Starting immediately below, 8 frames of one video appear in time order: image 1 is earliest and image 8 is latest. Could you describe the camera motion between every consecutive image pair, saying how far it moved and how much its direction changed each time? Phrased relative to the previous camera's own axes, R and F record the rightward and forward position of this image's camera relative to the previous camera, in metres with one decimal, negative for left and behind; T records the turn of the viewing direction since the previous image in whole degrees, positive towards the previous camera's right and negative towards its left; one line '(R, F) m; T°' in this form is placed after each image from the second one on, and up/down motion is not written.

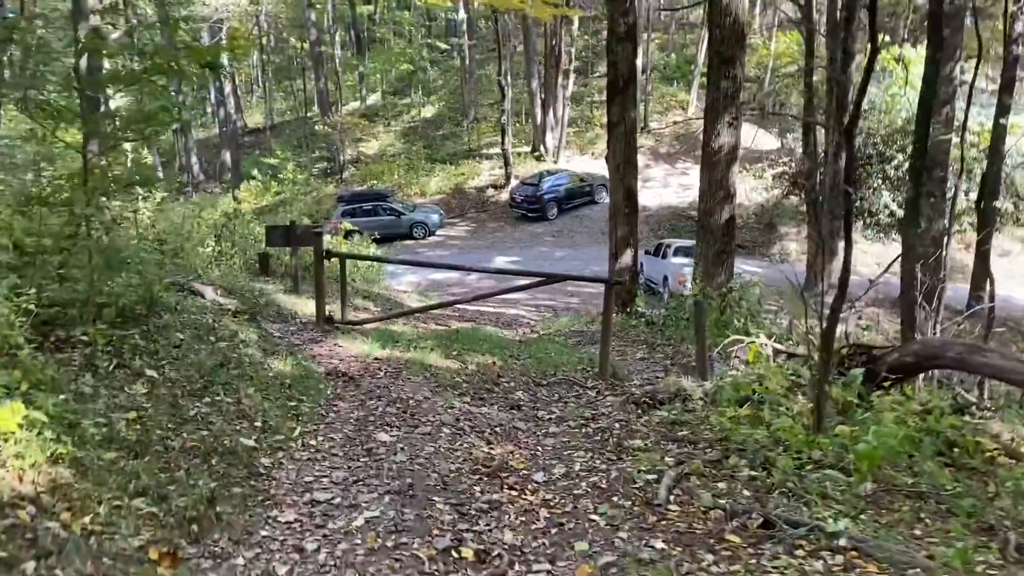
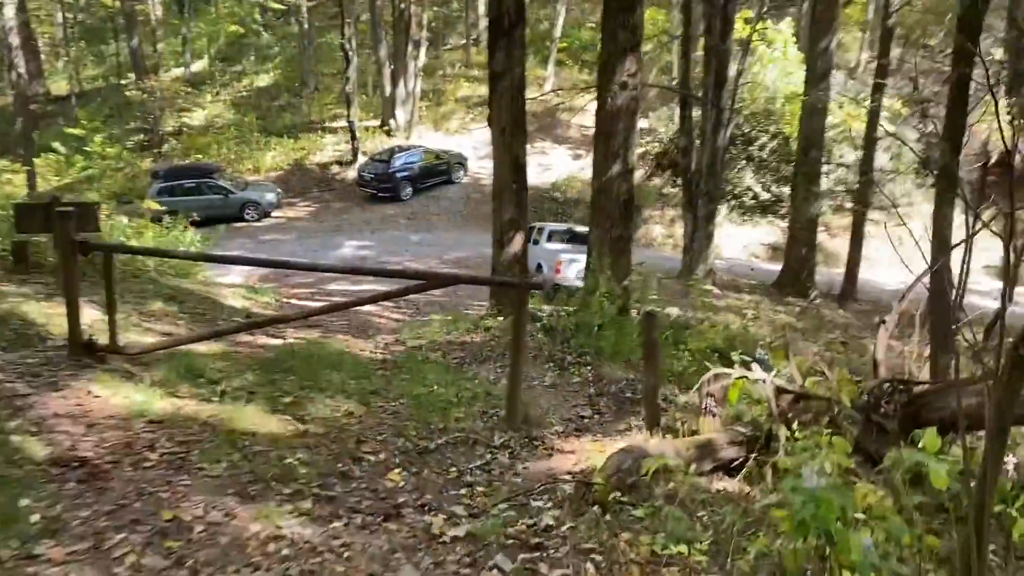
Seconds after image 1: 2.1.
(-0.1, +2.6) m; +10°
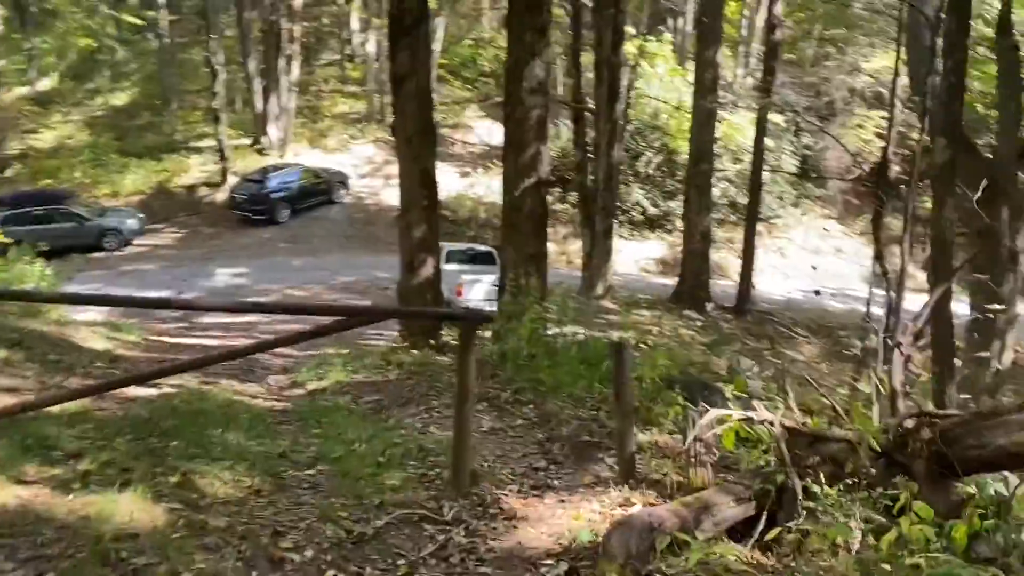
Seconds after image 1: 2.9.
(-0.3, +1.0) m; +8°
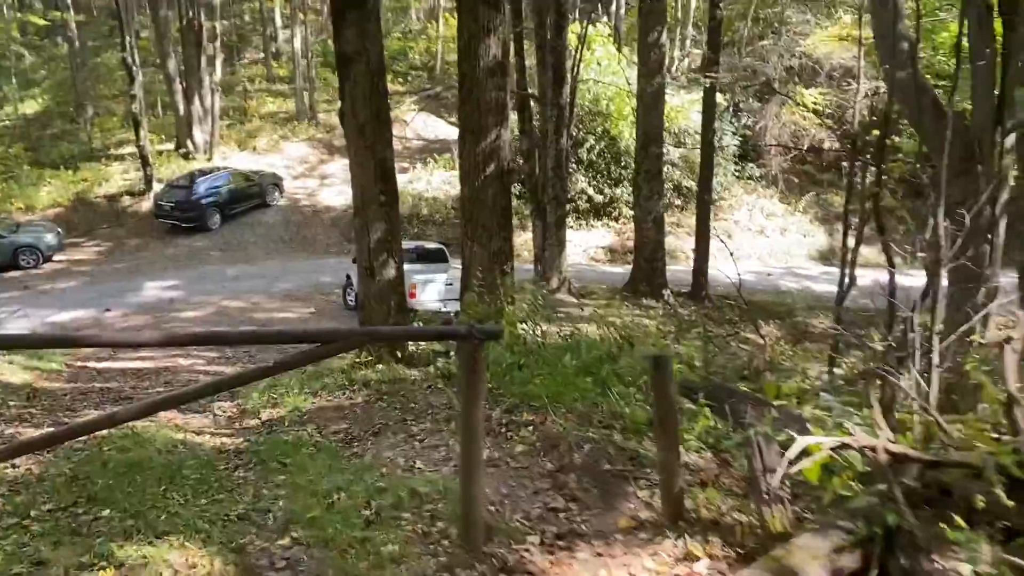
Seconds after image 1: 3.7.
(-0.3, +0.9) m; +4°
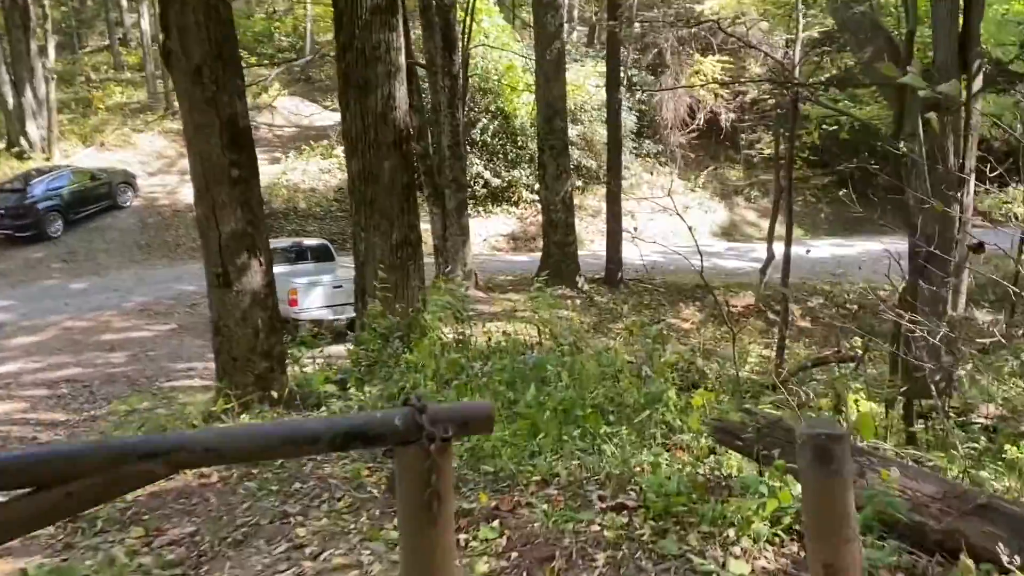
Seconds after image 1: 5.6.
(-0.2, +2.1) m; +7°
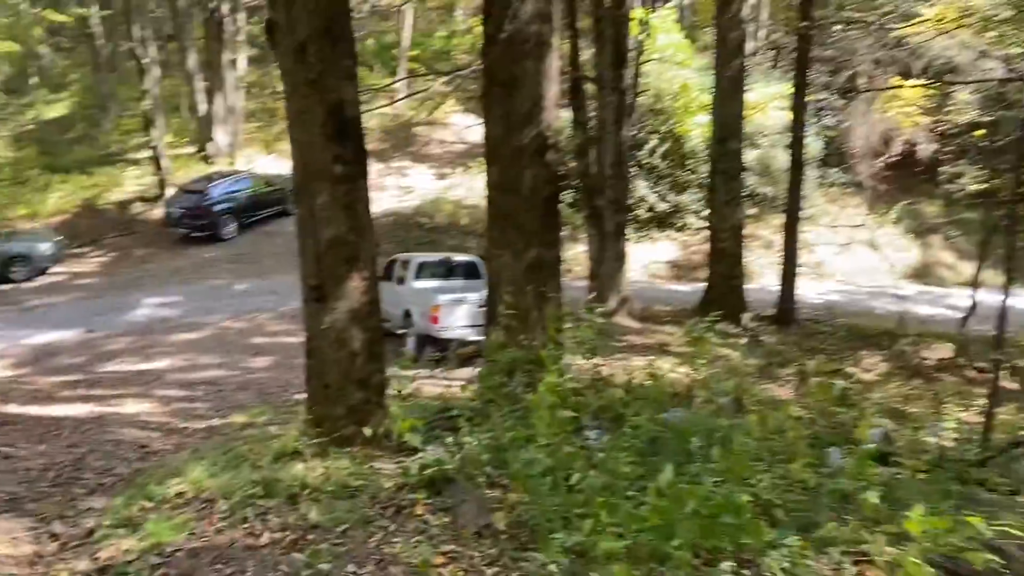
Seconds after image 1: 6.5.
(+0.1, +1.0) m; -11°
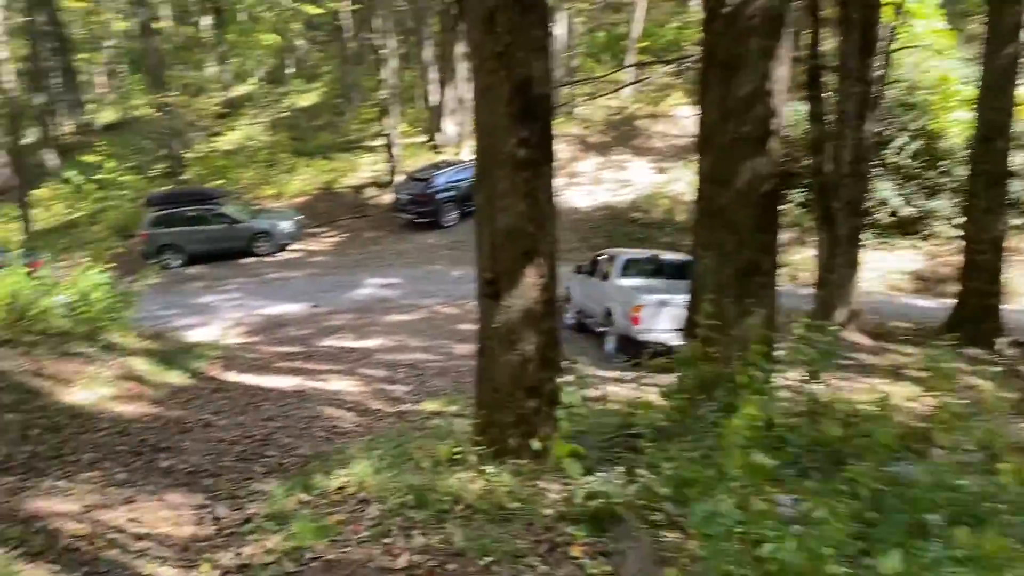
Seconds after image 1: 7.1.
(+0.1, +0.5) m; -14°
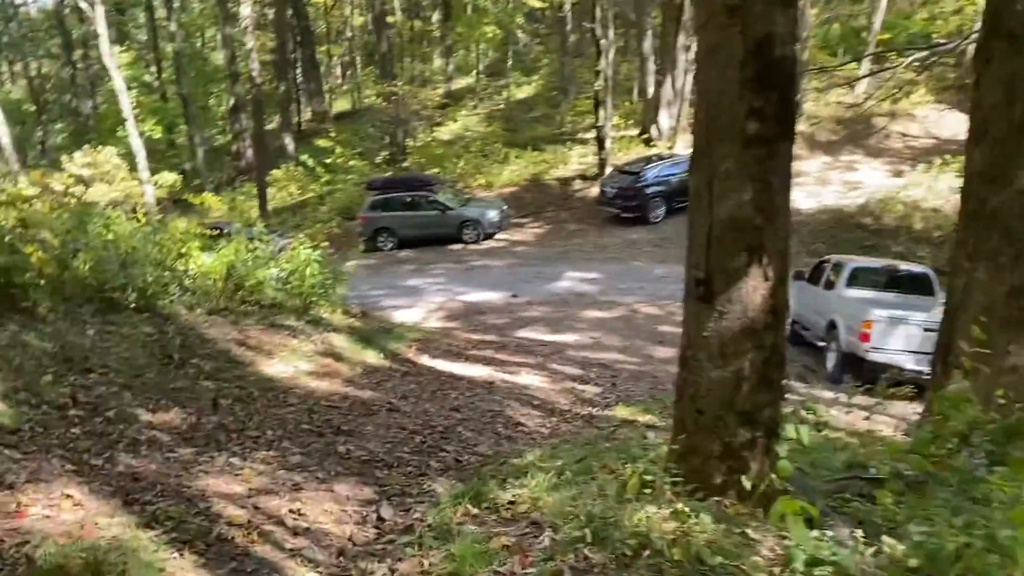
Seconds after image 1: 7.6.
(0.0, +0.6) m; -13°
